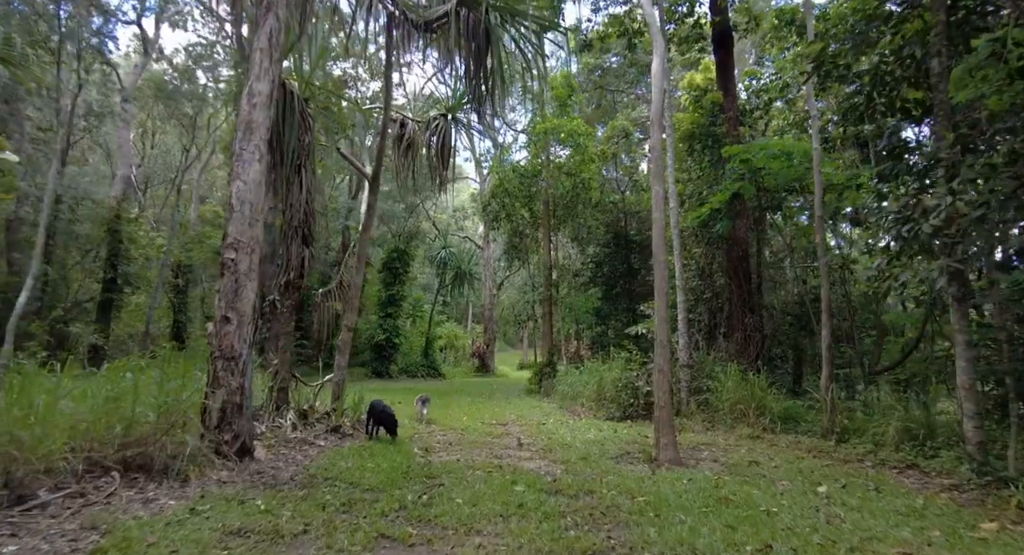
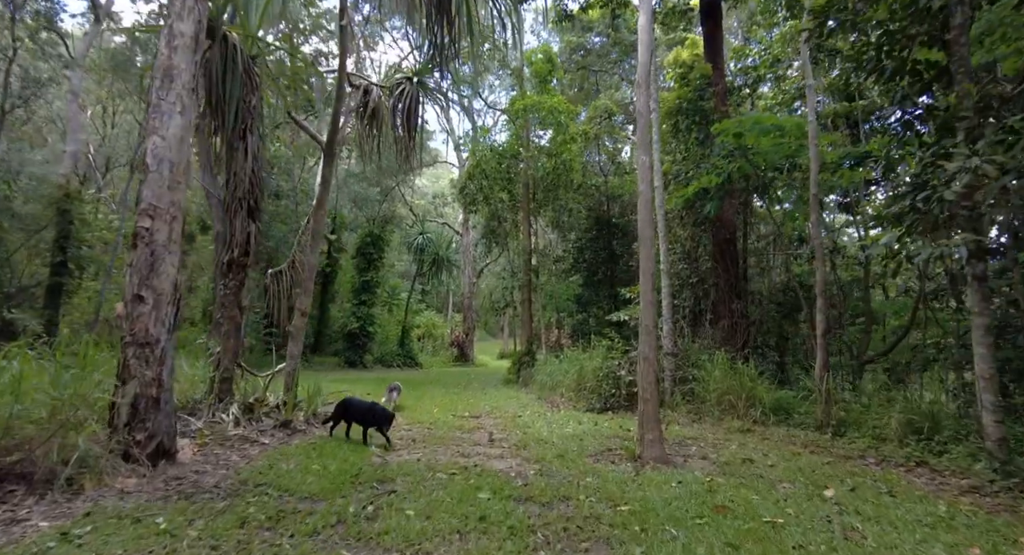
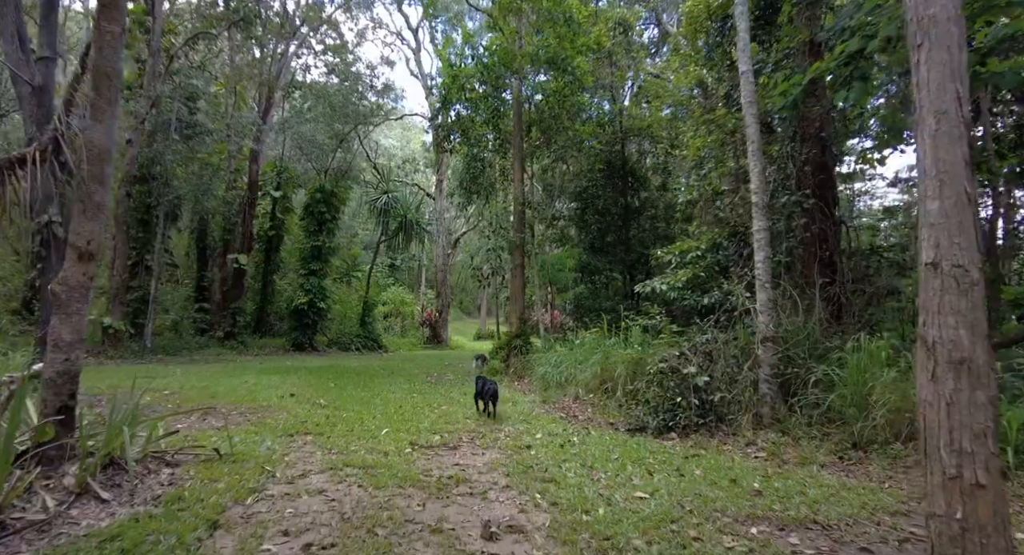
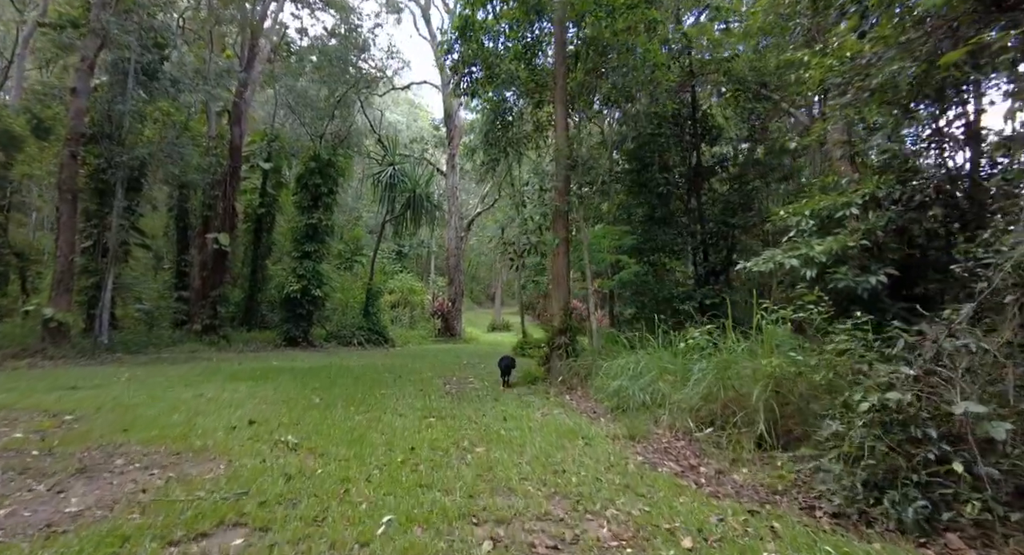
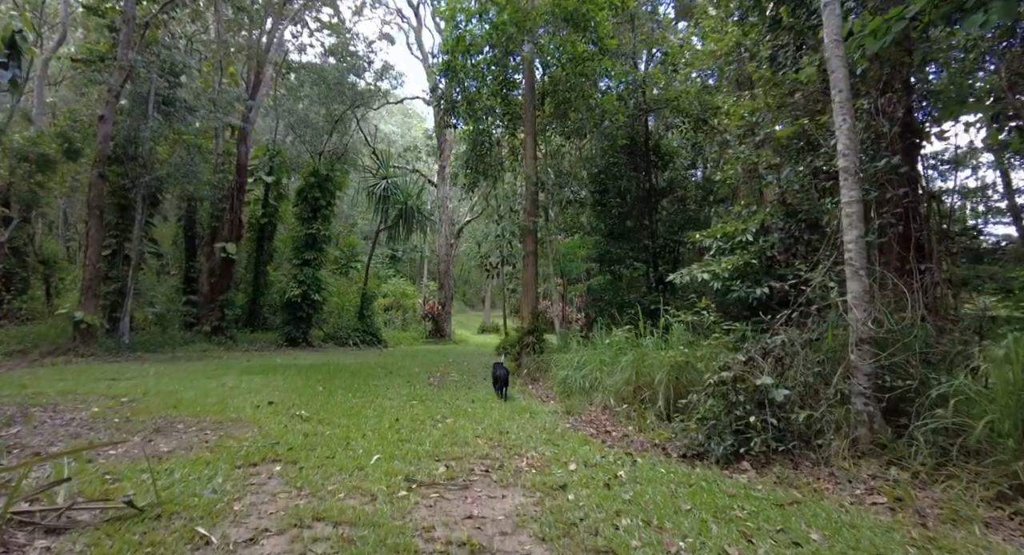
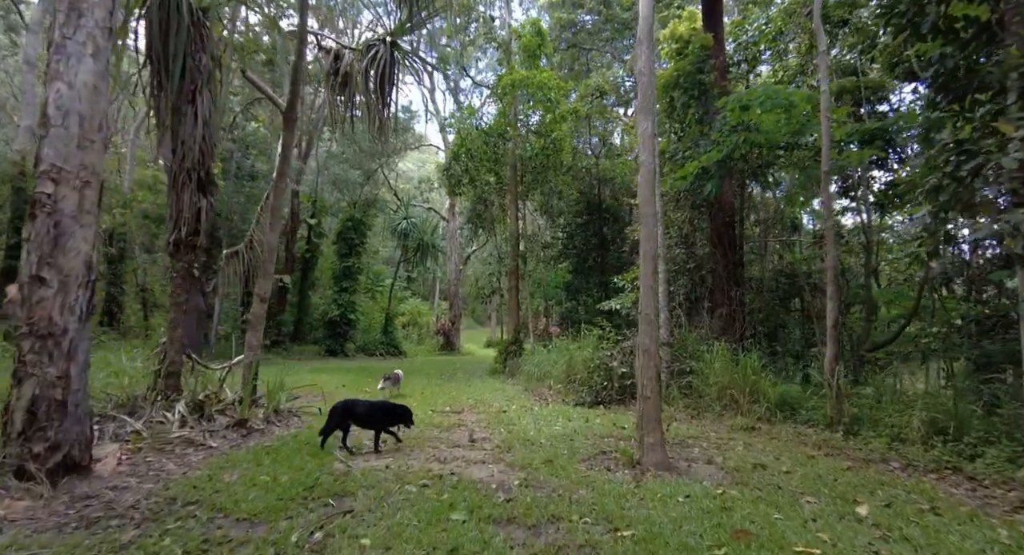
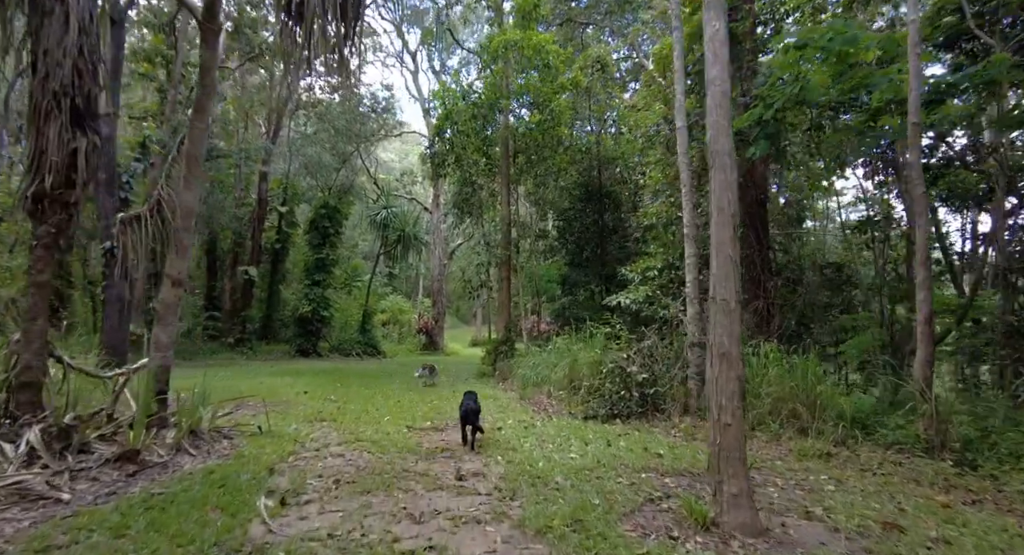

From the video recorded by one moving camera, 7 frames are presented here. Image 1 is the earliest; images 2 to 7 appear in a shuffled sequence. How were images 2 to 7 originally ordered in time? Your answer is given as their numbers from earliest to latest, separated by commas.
2, 6, 7, 3, 5, 4
